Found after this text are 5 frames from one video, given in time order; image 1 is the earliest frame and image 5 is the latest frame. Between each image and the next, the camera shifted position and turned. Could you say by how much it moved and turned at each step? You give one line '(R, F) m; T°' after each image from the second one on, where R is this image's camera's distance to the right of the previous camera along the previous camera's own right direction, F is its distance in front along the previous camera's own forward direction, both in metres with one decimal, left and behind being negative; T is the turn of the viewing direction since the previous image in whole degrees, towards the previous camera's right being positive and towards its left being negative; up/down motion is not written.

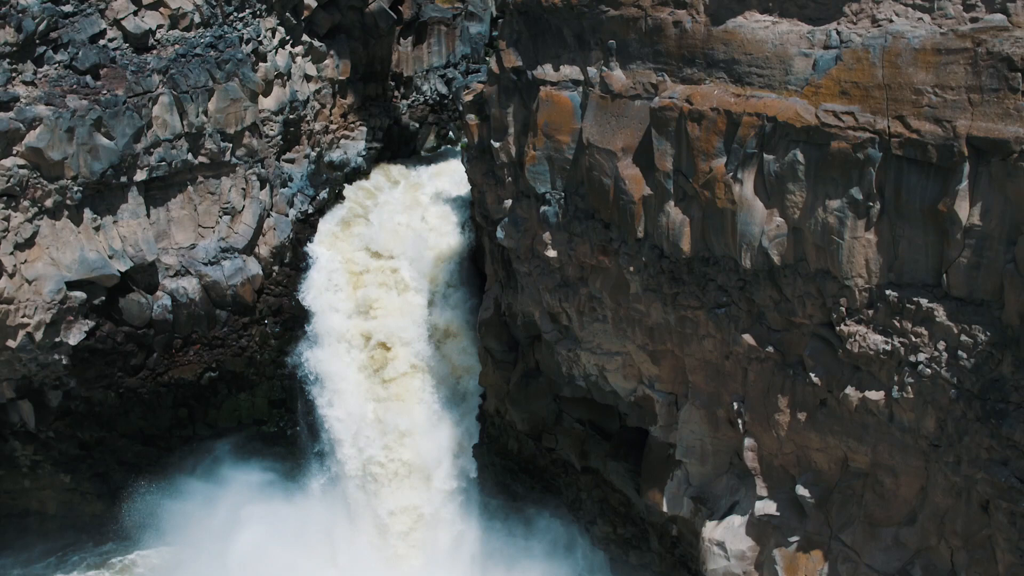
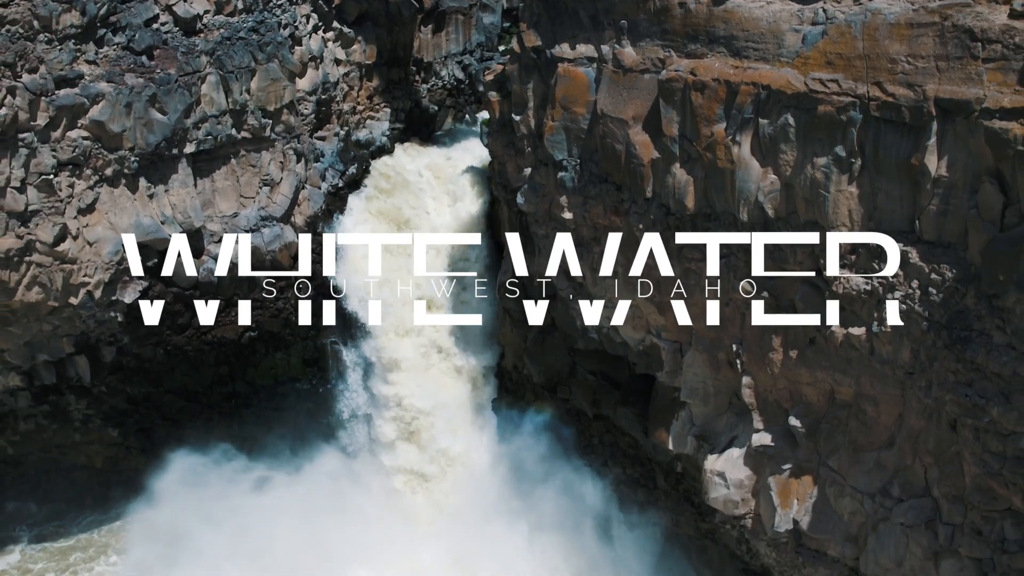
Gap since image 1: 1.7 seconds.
(-0.3, -1.2) m; 0°
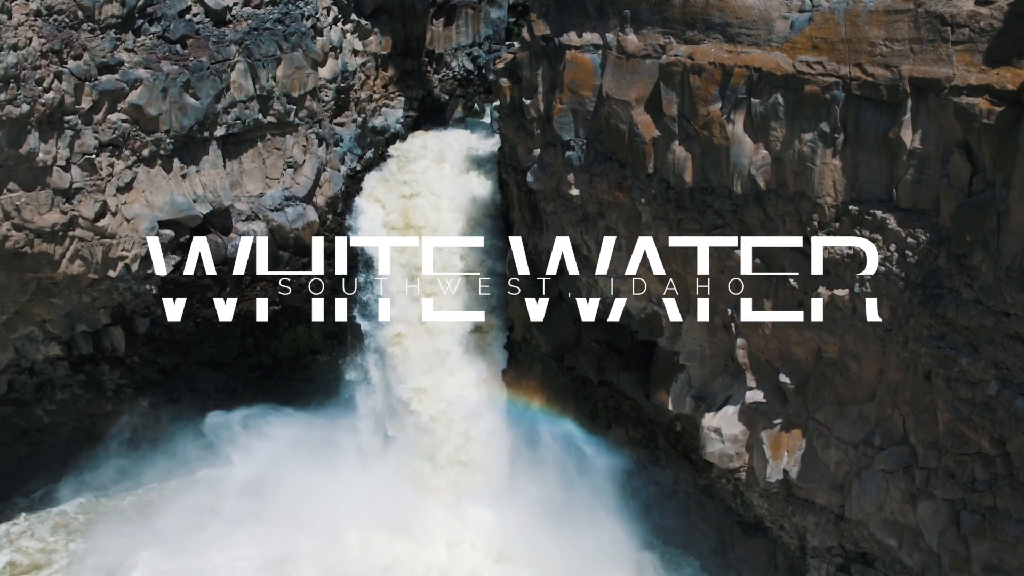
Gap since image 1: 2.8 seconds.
(-0.2, -1.0) m; 0°
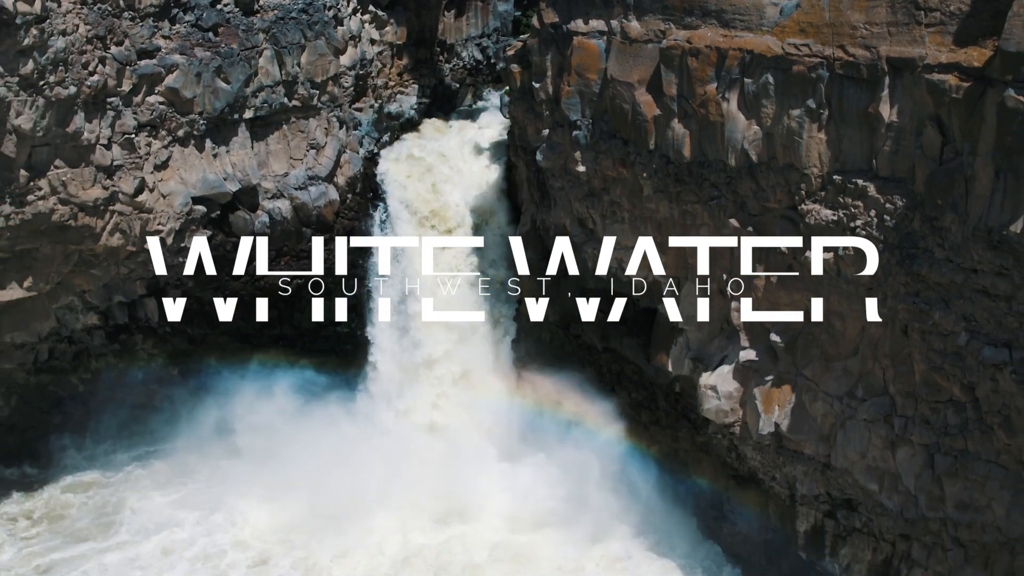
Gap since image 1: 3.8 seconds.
(-0.2, -1.0) m; 0°
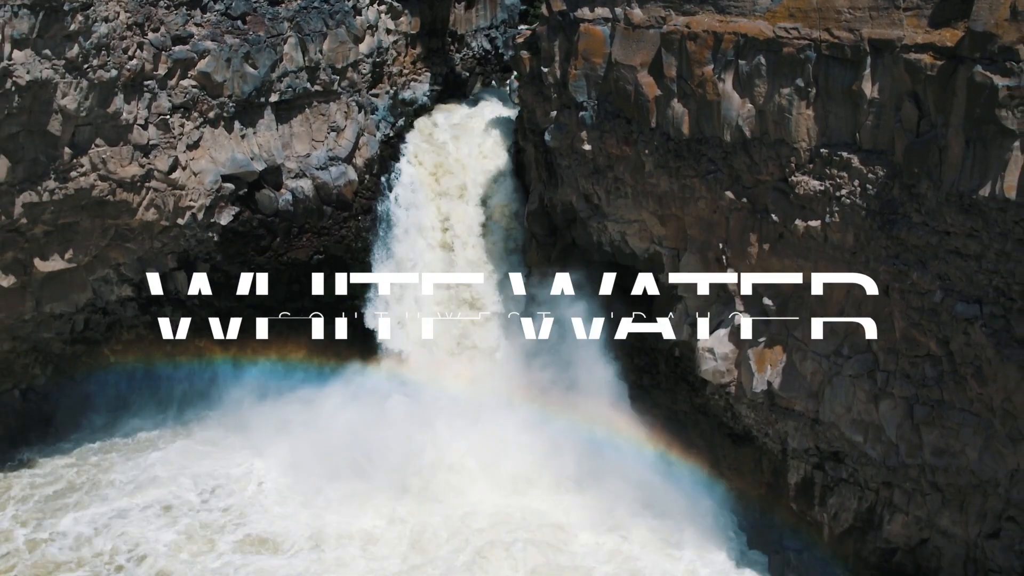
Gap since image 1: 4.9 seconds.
(-0.2, -1.0) m; 0°
